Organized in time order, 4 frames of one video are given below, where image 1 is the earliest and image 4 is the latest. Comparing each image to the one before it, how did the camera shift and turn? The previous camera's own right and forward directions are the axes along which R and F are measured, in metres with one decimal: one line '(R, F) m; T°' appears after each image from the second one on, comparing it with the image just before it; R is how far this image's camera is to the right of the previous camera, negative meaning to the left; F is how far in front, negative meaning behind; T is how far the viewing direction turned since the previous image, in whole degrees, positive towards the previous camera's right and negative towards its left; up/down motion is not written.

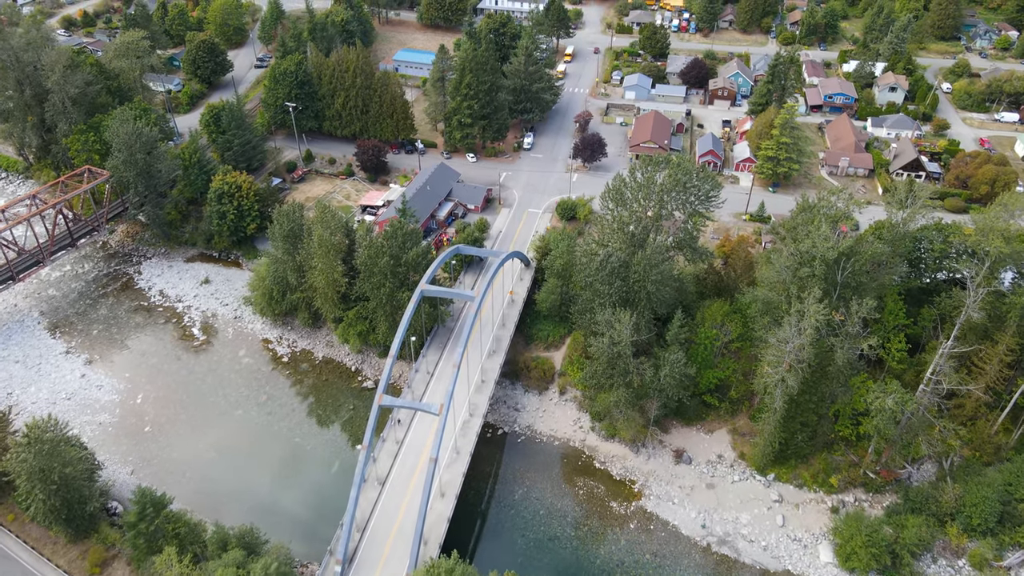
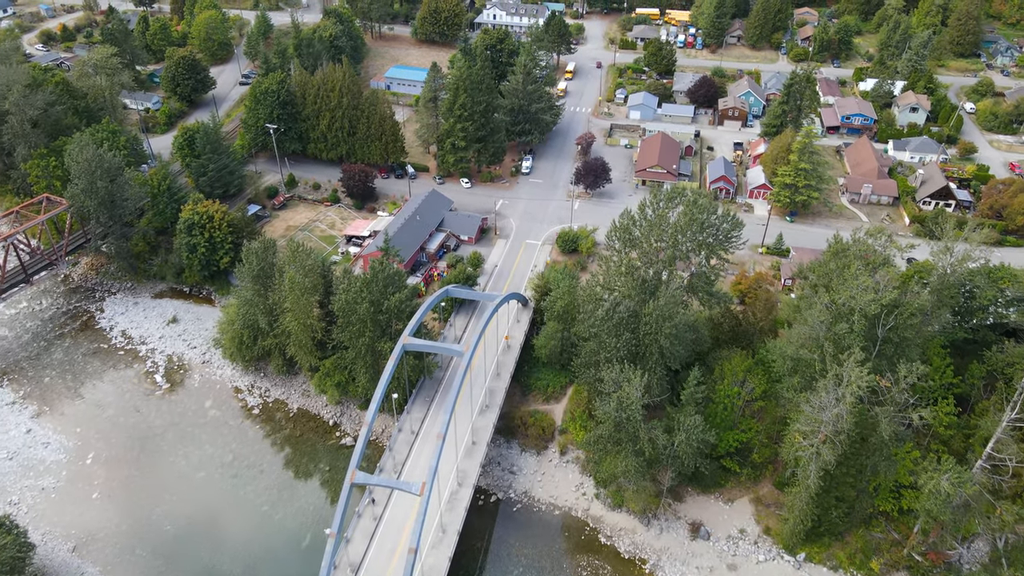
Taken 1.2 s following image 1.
(+0.3, +4.7) m; 0°
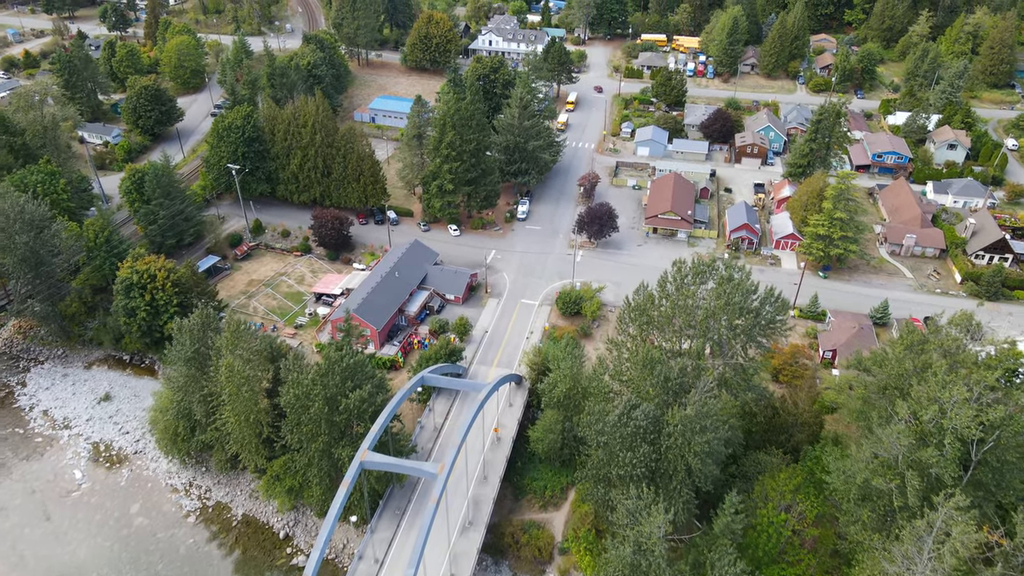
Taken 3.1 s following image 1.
(+0.5, +7.3) m; 0°
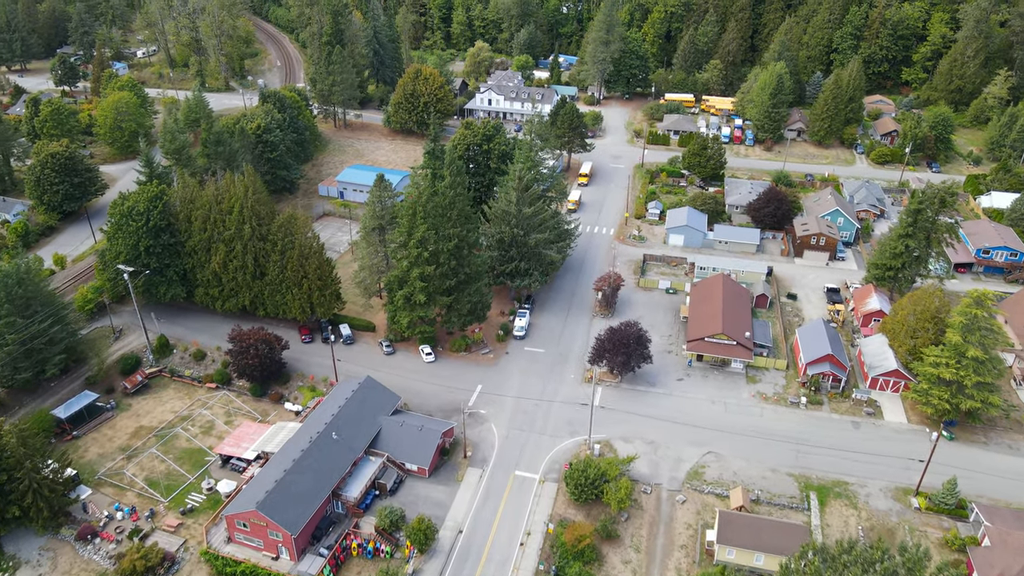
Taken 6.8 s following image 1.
(+0.8, +14.5) m; -1°
